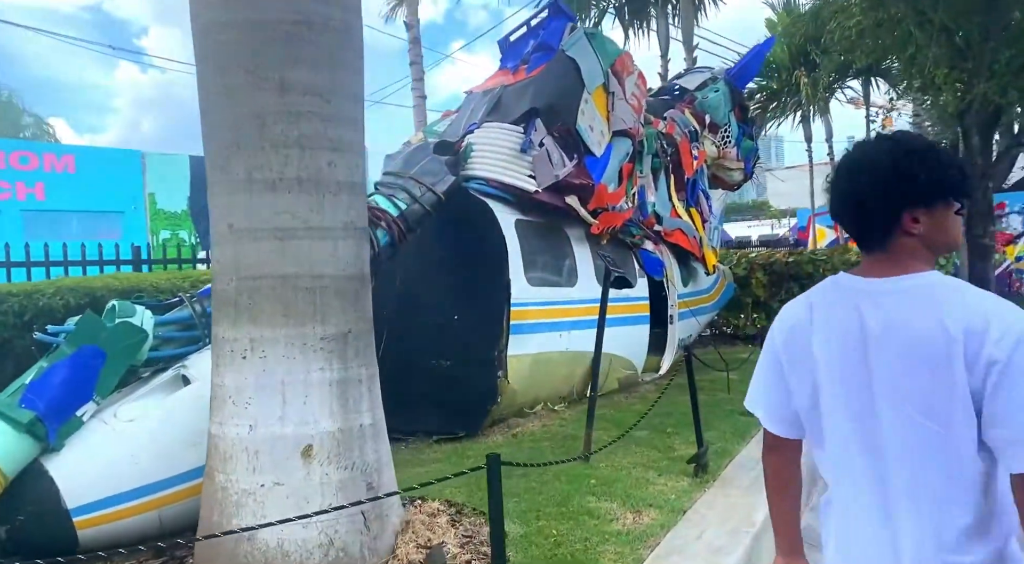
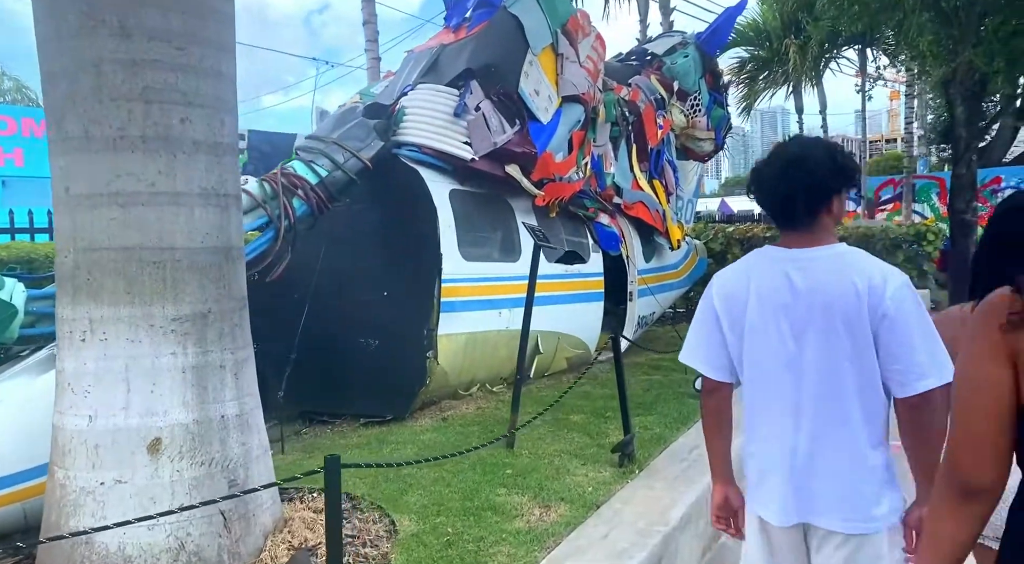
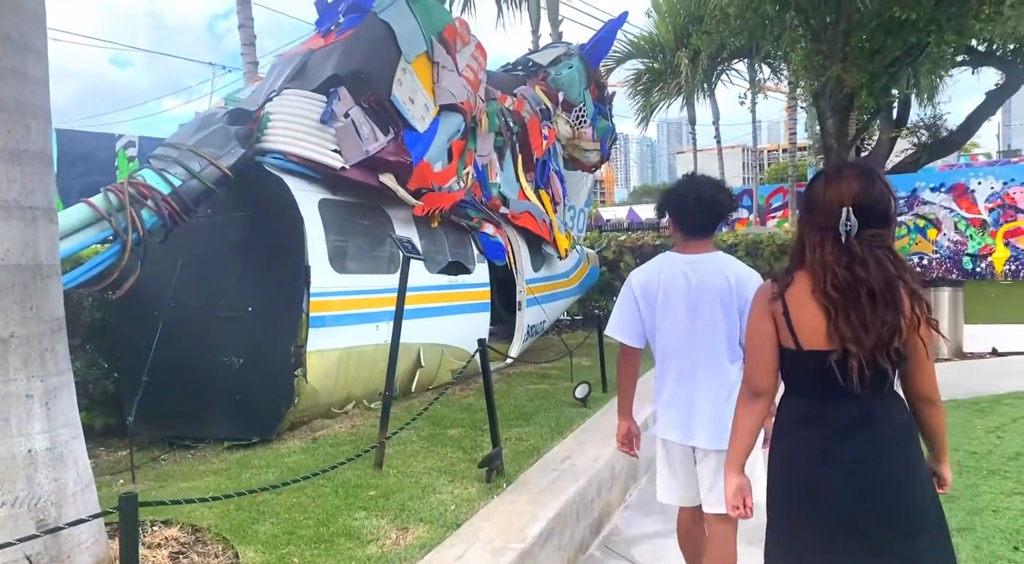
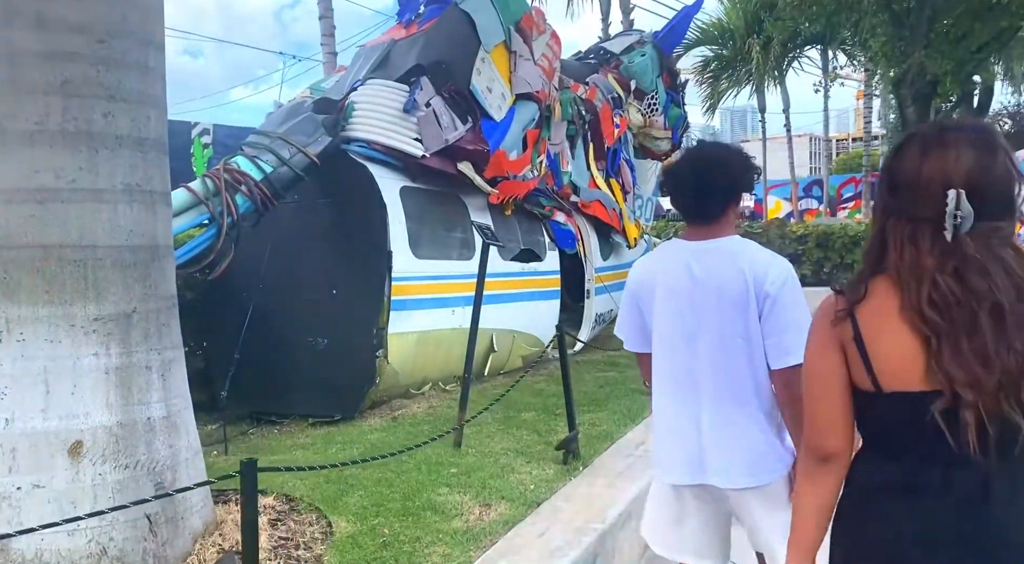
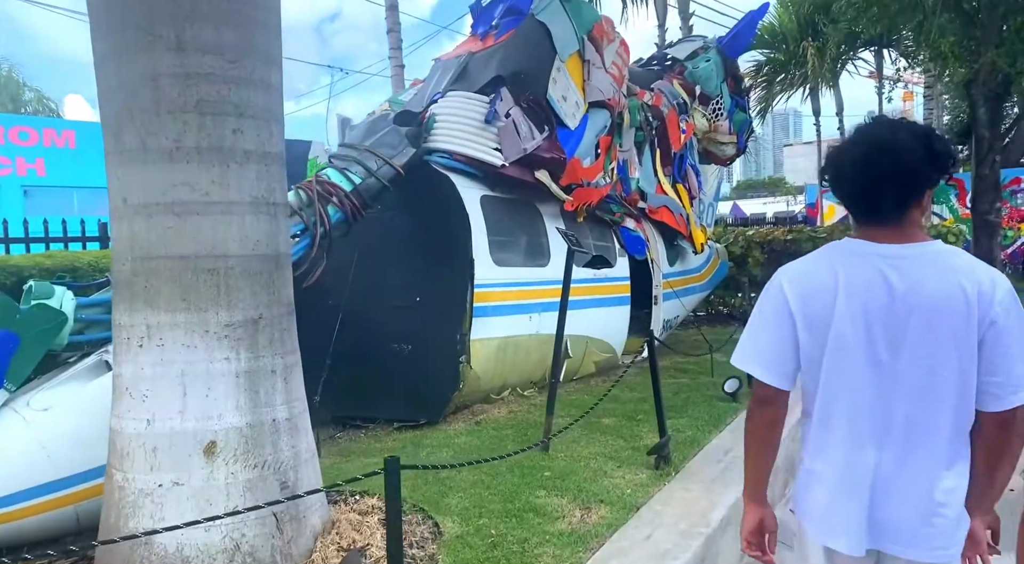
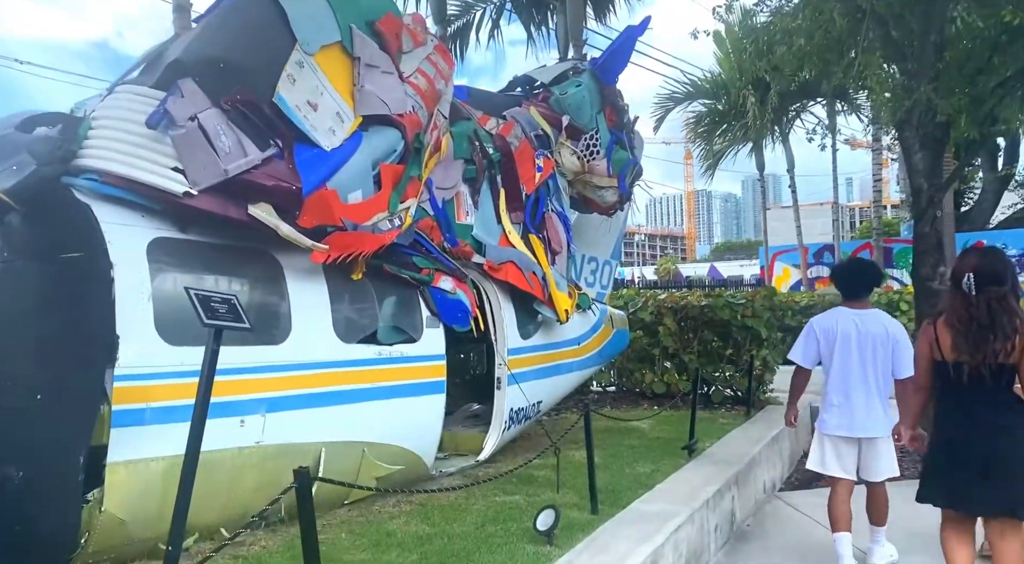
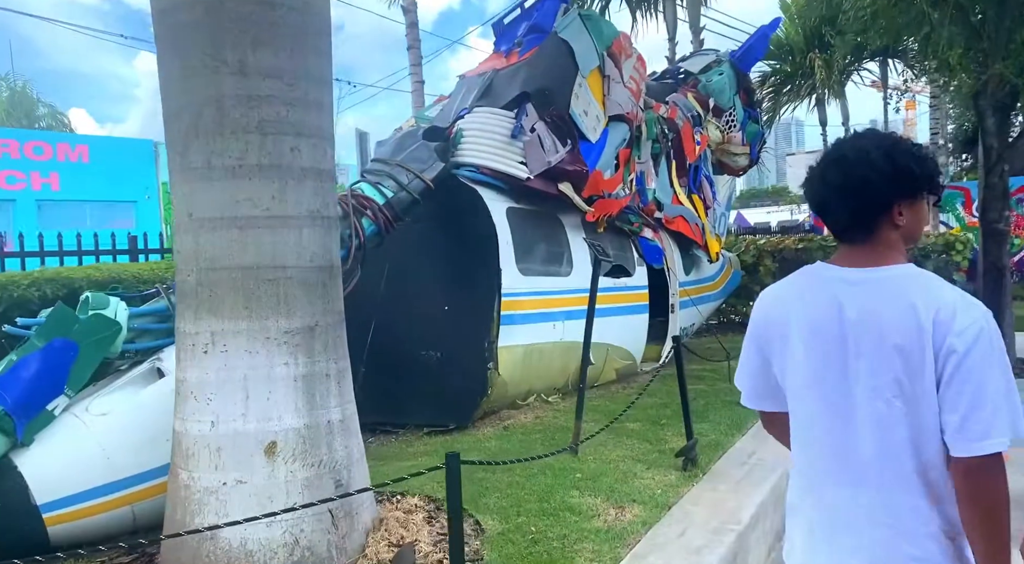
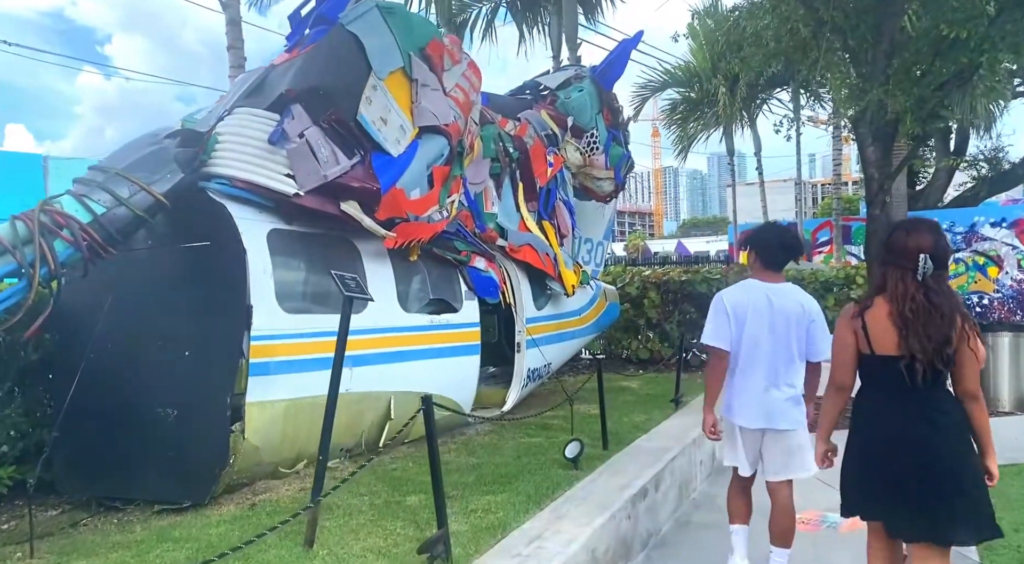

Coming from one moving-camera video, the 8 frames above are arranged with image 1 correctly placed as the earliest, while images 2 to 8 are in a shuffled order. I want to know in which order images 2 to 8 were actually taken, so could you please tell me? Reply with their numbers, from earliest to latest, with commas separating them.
7, 5, 2, 4, 3, 8, 6
